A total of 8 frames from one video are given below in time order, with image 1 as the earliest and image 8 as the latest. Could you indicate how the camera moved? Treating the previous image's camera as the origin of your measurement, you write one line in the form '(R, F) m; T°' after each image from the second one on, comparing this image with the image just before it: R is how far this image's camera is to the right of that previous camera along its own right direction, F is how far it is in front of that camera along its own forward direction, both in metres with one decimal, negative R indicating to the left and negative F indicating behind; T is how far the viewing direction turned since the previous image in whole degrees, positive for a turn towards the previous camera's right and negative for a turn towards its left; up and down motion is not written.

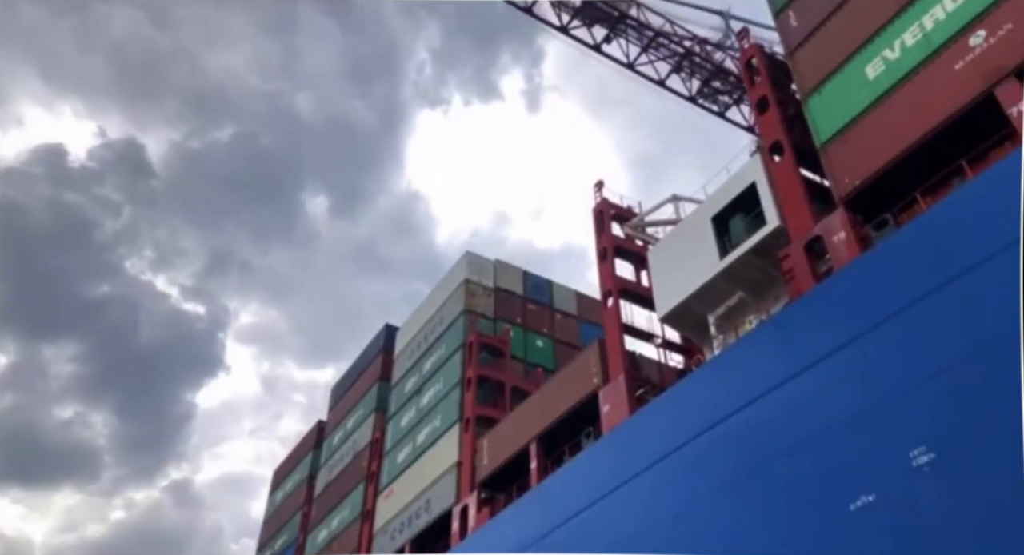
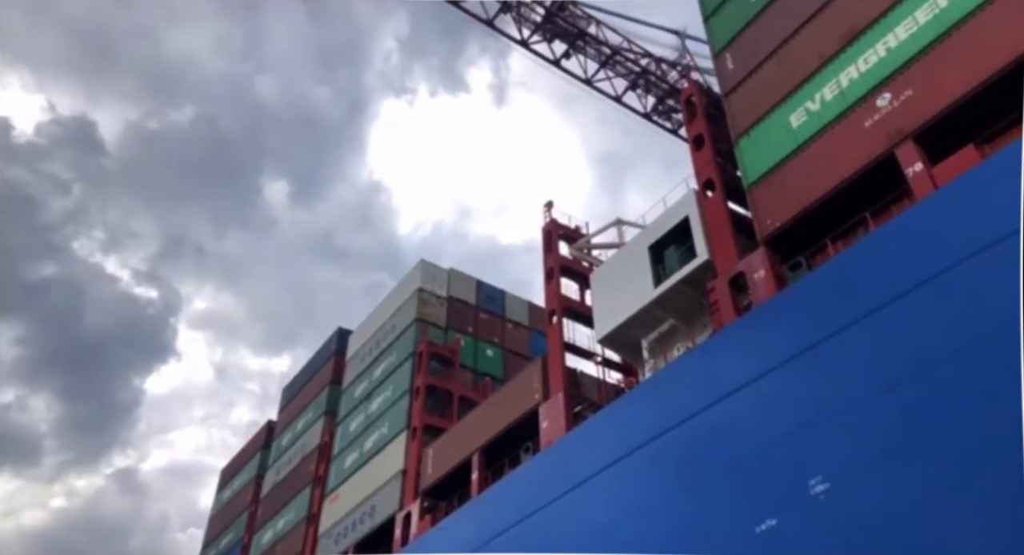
(+0.4, -0.9) m; +3°
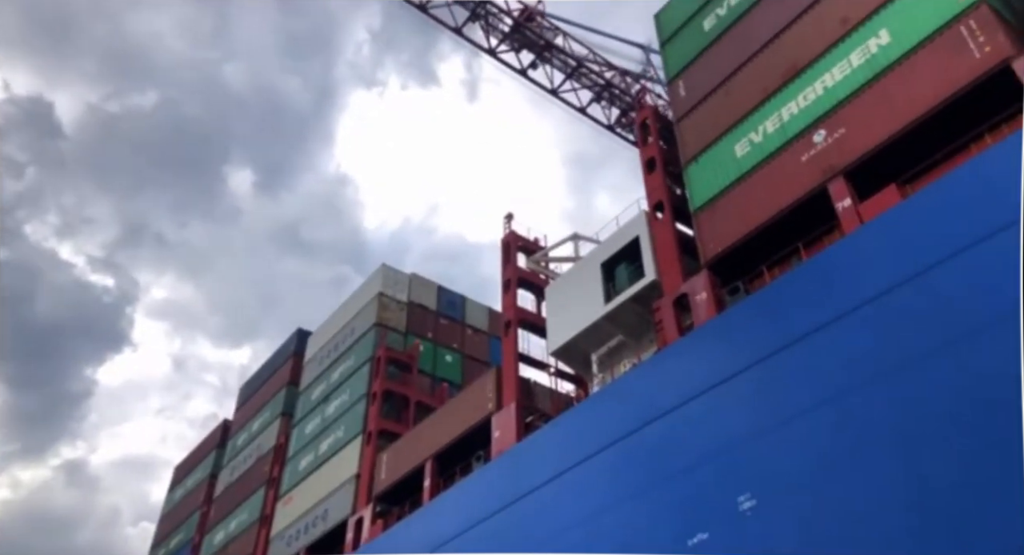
(+0.2, -0.6) m; +2°
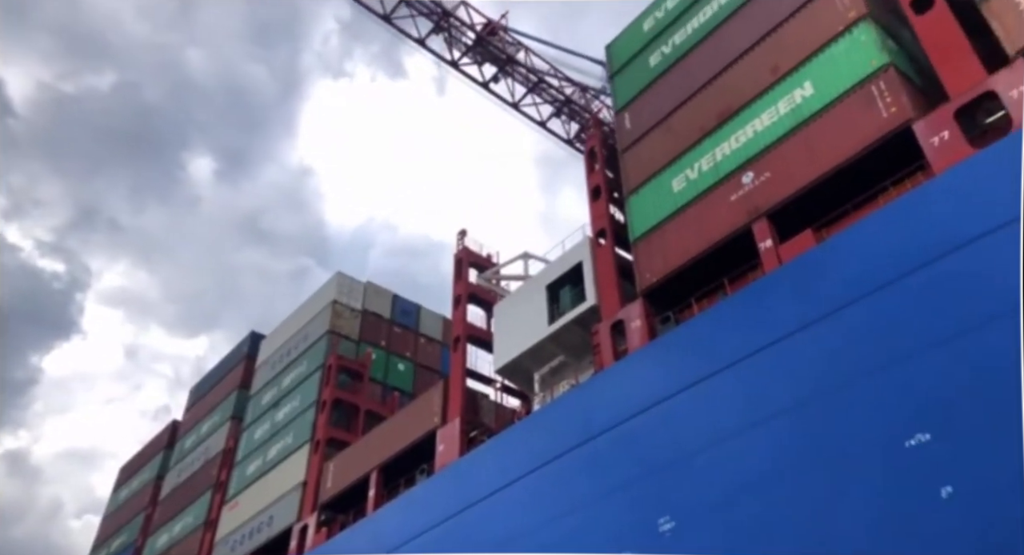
(+0.4, -0.8) m; +3°
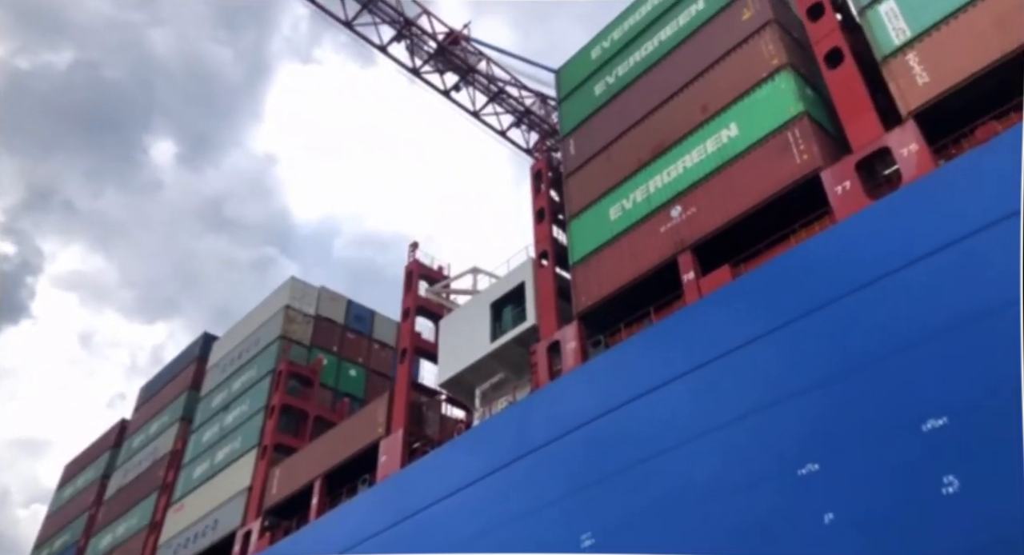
(+0.5, -0.7) m; +3°
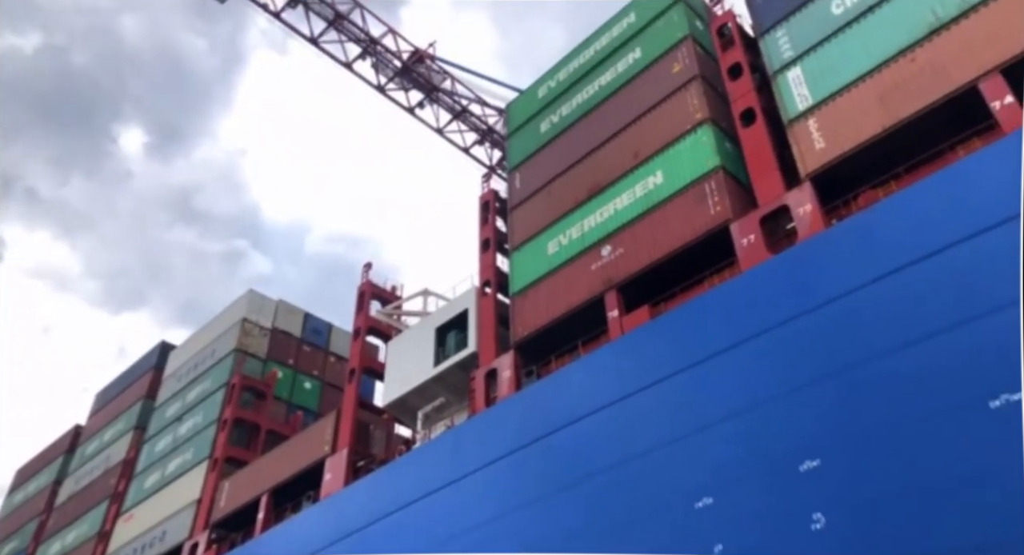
(+0.7, -1.0) m; +2°
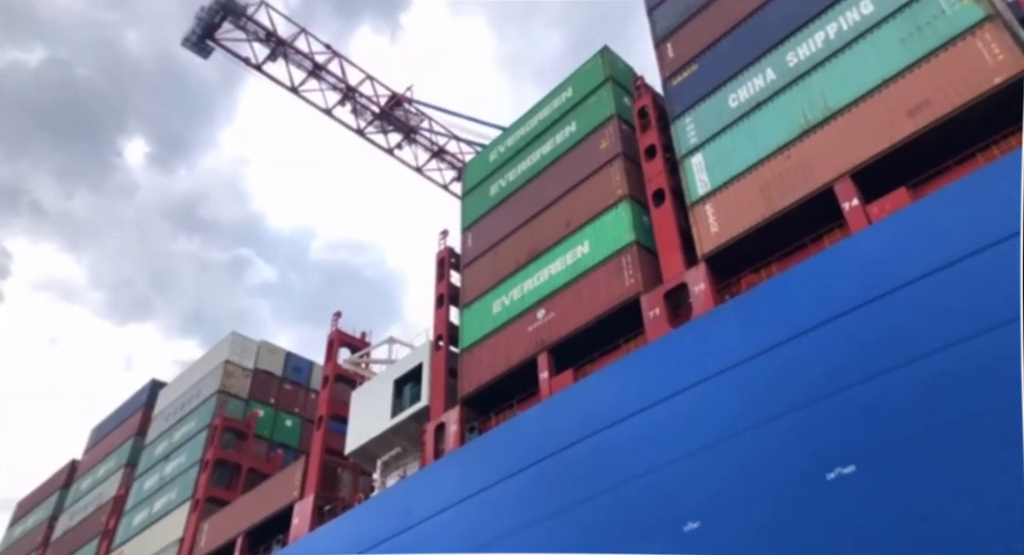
(+1.3, -1.5) m; 0°
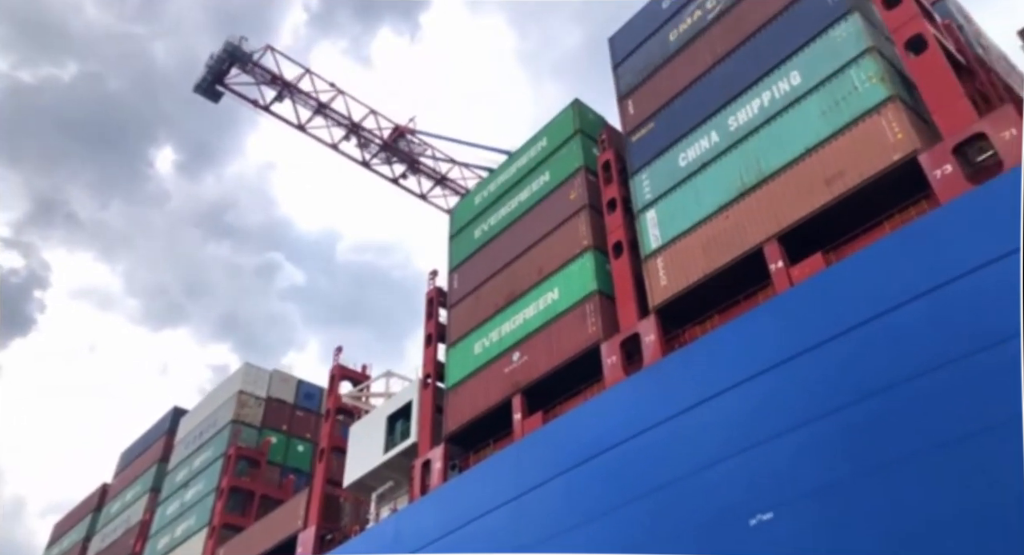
(+1.1, -1.2) m; -1°
